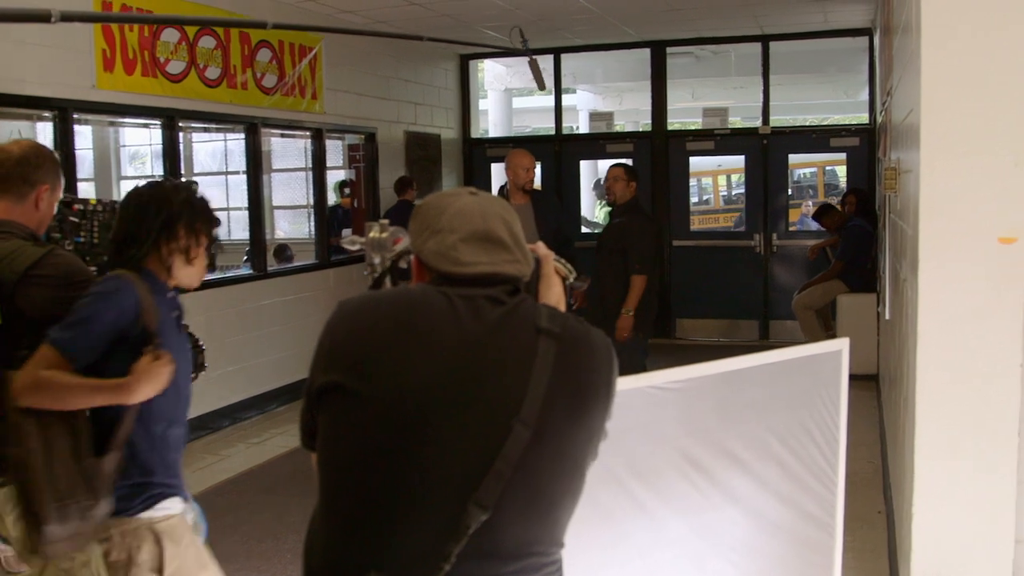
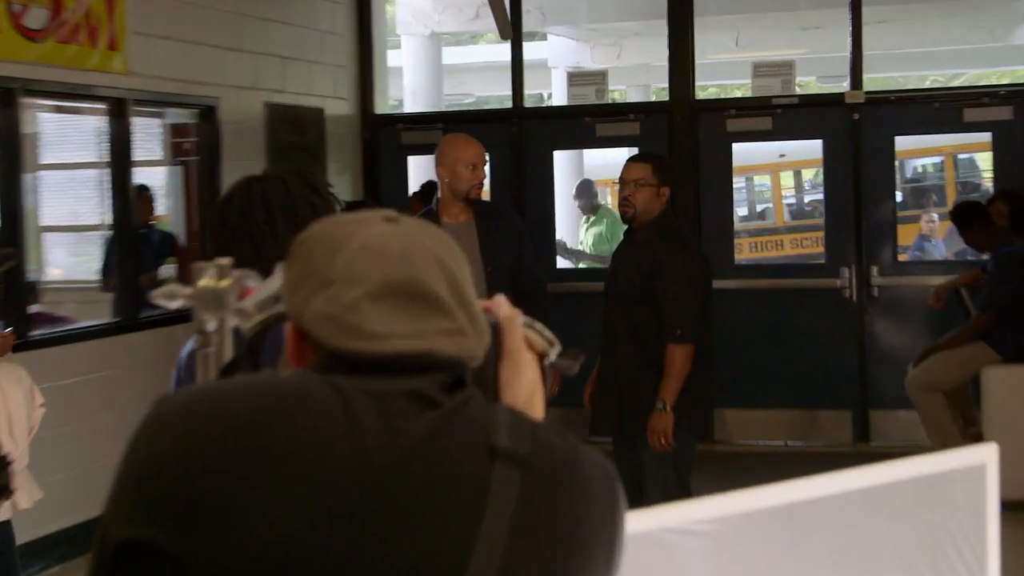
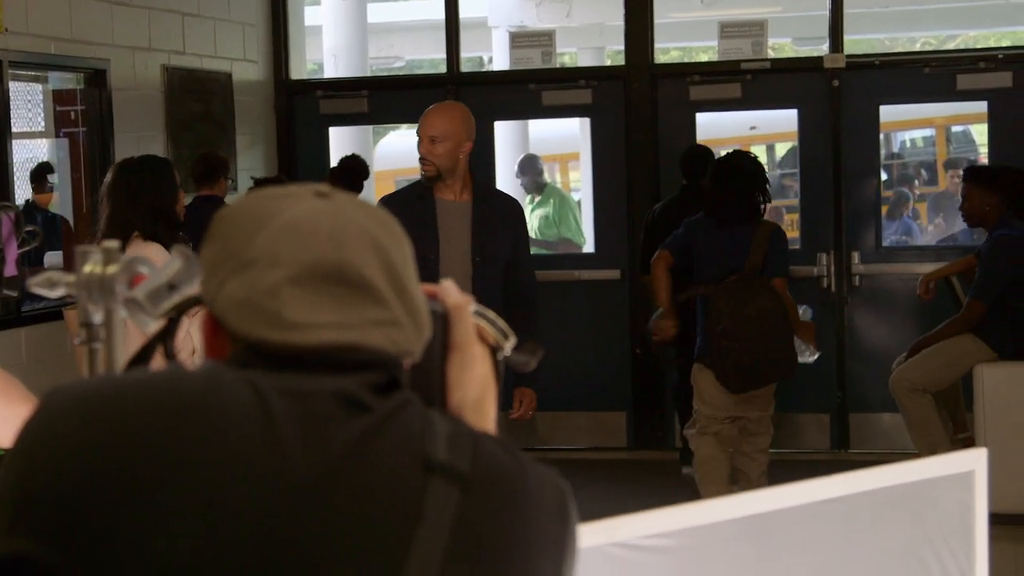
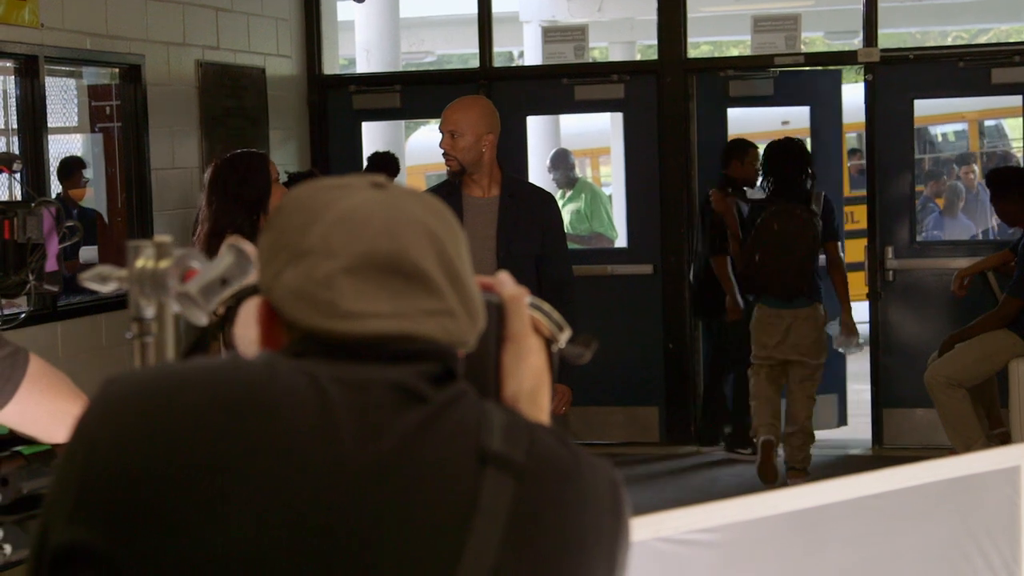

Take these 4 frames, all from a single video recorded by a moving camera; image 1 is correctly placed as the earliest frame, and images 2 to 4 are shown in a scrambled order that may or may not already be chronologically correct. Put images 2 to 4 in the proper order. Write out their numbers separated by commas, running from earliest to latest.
2, 3, 4
